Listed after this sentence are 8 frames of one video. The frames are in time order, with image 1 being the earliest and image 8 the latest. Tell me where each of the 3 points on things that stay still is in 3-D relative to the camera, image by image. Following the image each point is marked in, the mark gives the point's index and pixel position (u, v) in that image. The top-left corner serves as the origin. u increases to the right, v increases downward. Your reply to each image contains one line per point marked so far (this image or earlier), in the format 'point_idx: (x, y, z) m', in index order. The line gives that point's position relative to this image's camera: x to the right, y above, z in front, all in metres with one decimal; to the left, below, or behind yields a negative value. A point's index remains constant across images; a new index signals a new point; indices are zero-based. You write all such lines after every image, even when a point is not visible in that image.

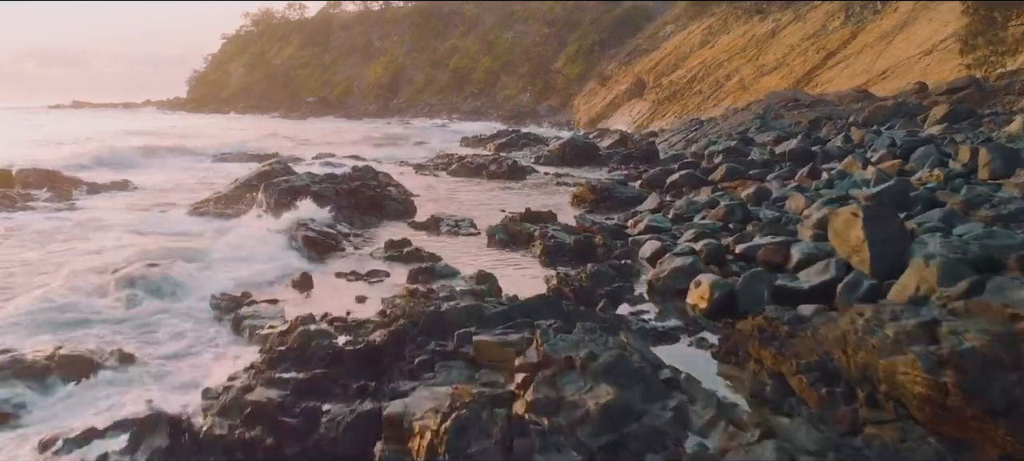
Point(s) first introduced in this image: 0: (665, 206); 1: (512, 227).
0: (+3.1, +0.5, +18.1) m
1: (0.0, 0.0, +15.6) m
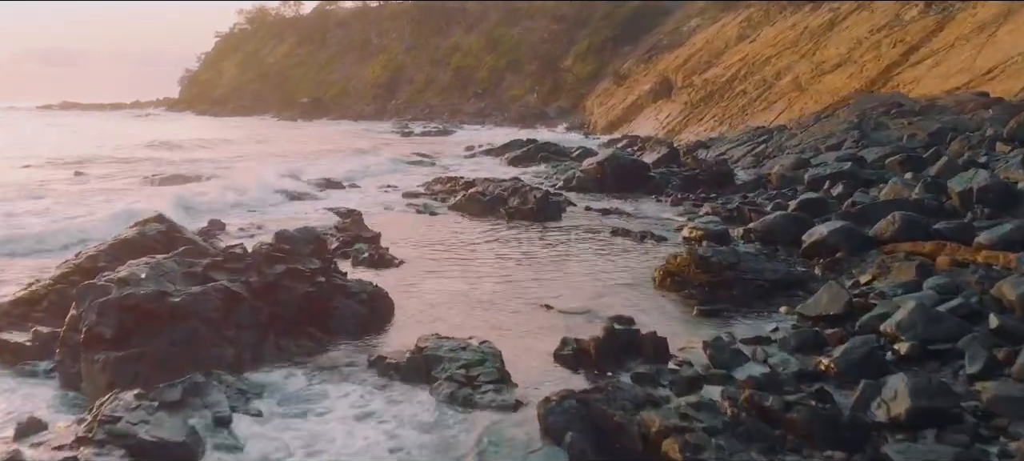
0: (+3.7, -0.9, +9.6) m
1: (+0.7, -1.4, +7.1) m
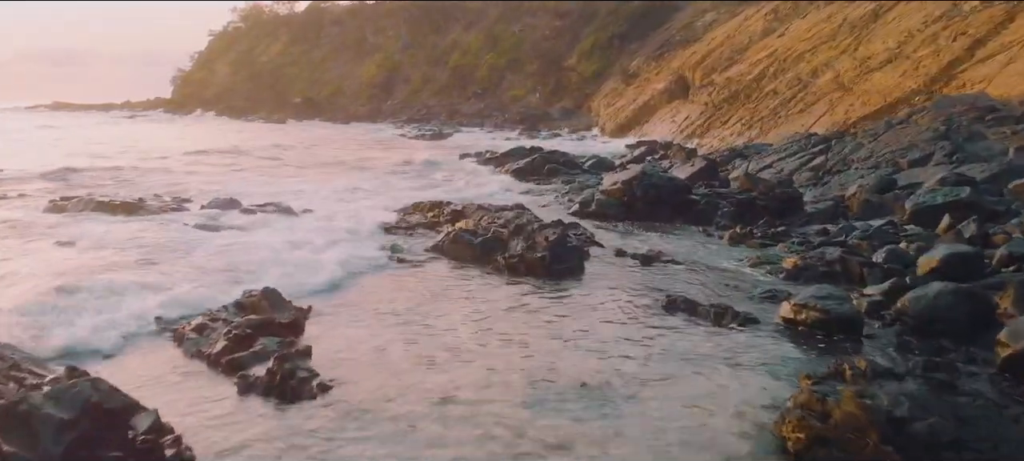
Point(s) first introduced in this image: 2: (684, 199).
0: (+3.7, -1.8, +4.0) m
1: (+0.7, -2.3, +1.5) m
2: (+3.7, +0.7, +19.3) m
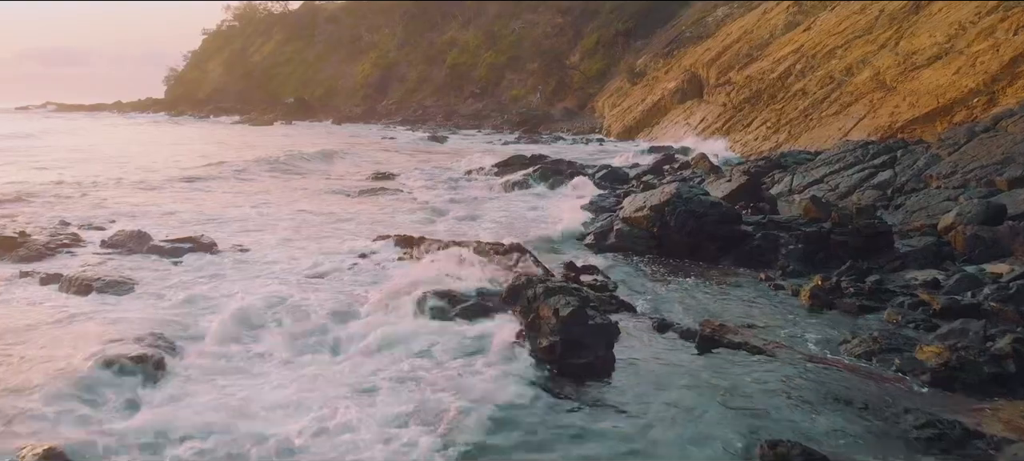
0: (+3.7, -2.5, -0.5) m
1: (+0.6, -3.0, -3.0) m
2: (+3.6, 0.0, +14.8) m
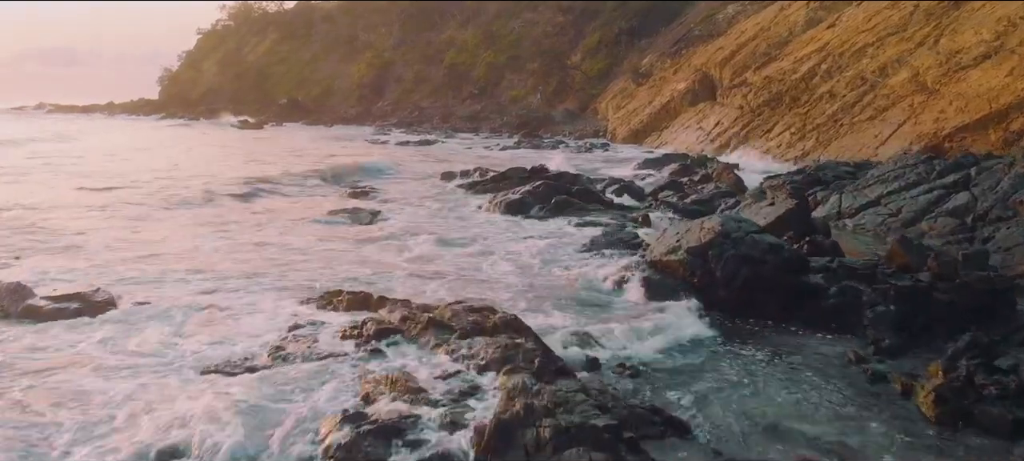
0: (+3.6, -3.1, -4.1) m
1: (+0.5, -3.6, -6.6) m
2: (+3.6, -0.7, +11.3) m
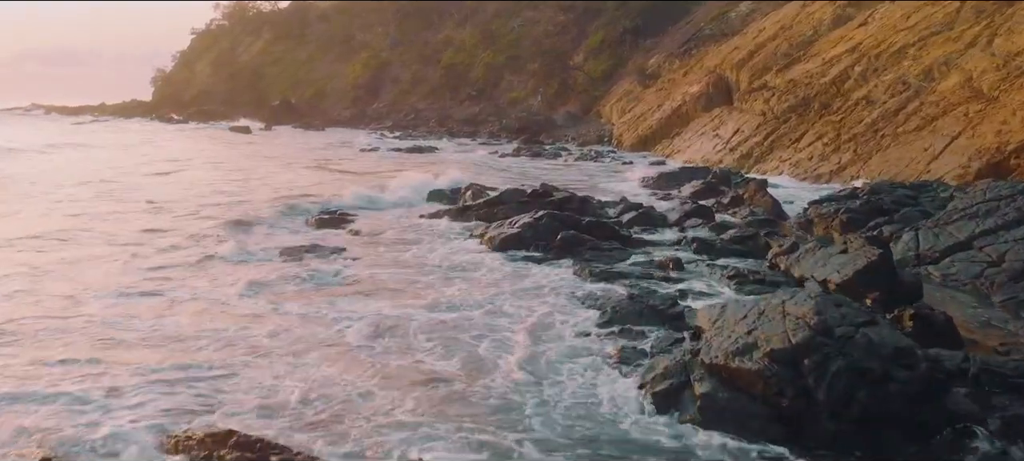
0: (+3.5, -4.0, -7.9) m
1: (+0.5, -4.4, -10.4) m
2: (+3.5, -1.5, +7.4) m
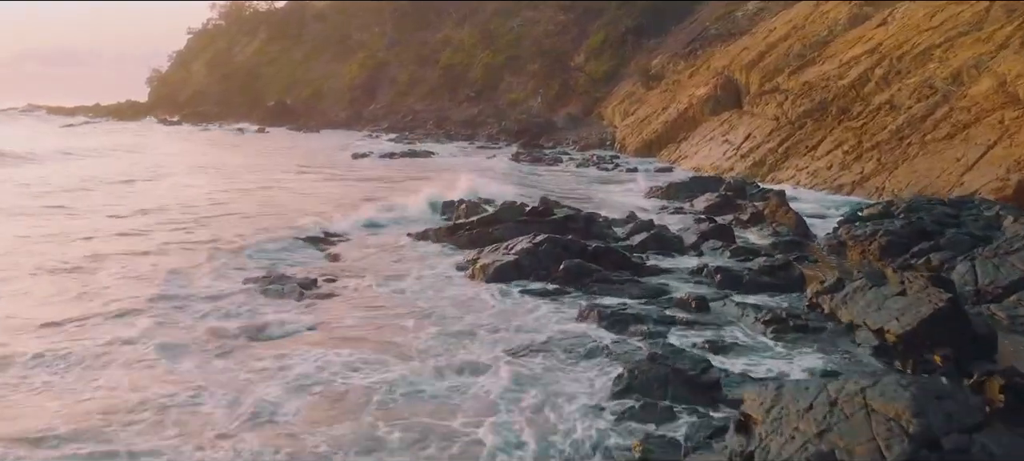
0: (+3.5, -4.4, -9.9) m
1: (+0.4, -4.9, -12.4) m
2: (+3.5, -2.0, +5.4) m
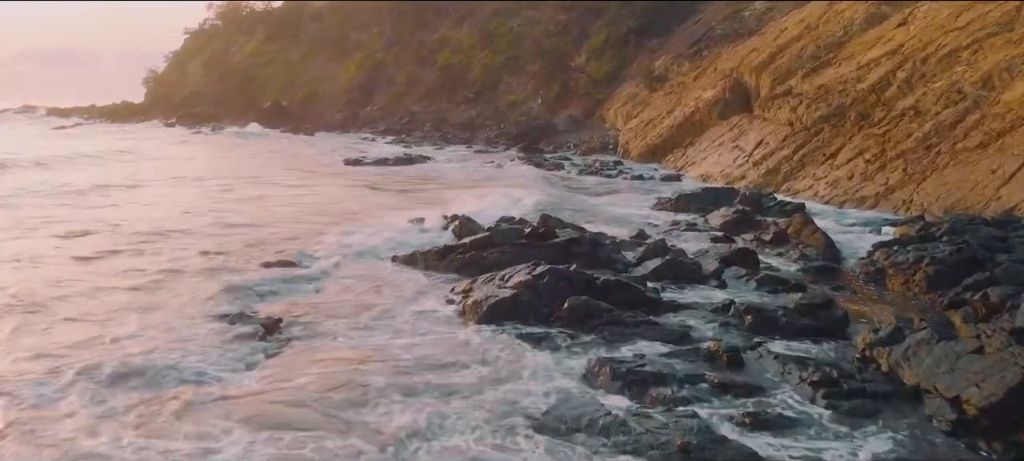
0: (+3.5, -4.9, -11.8) m
1: (+0.4, -5.4, -14.3) m
2: (+3.4, -2.4, +3.5) m
